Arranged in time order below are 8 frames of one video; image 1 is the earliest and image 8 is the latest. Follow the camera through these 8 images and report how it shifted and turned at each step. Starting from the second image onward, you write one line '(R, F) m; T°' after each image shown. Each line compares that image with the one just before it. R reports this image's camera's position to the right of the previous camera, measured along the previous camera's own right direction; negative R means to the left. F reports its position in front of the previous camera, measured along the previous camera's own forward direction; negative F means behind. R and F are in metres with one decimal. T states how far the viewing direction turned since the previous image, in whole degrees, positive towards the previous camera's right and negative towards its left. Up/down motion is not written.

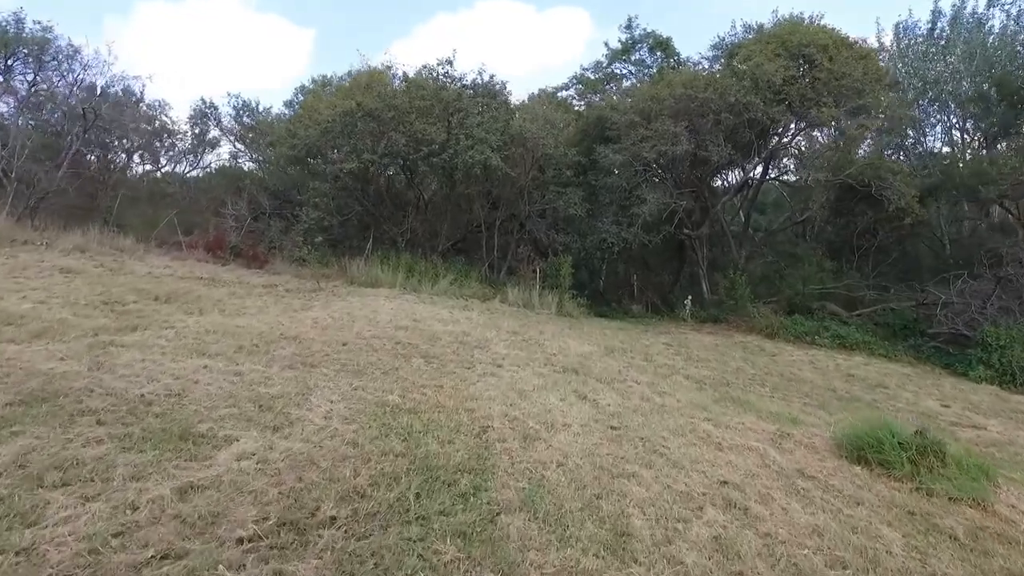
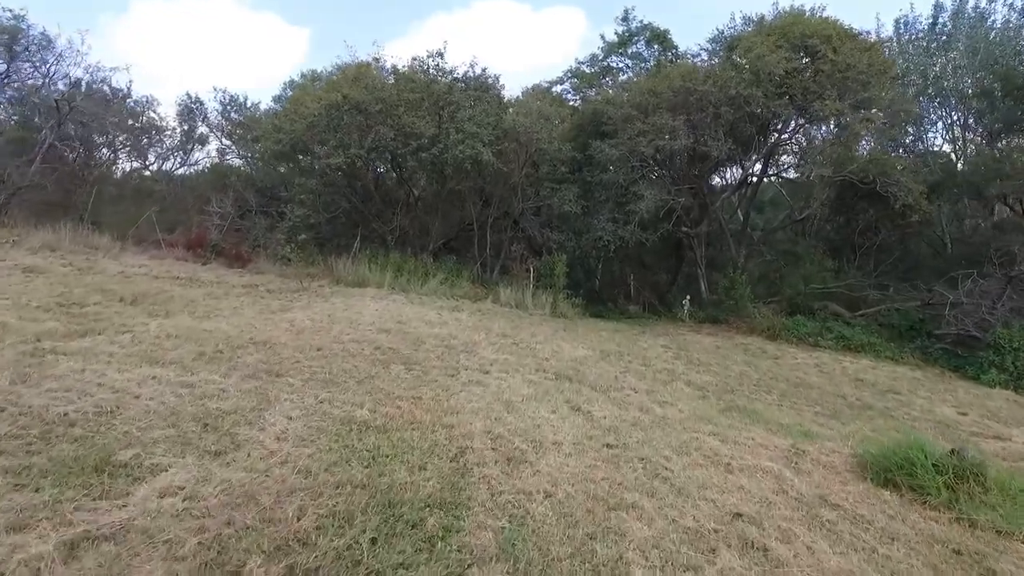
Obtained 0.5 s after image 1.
(+0.1, +0.5) m; 0°
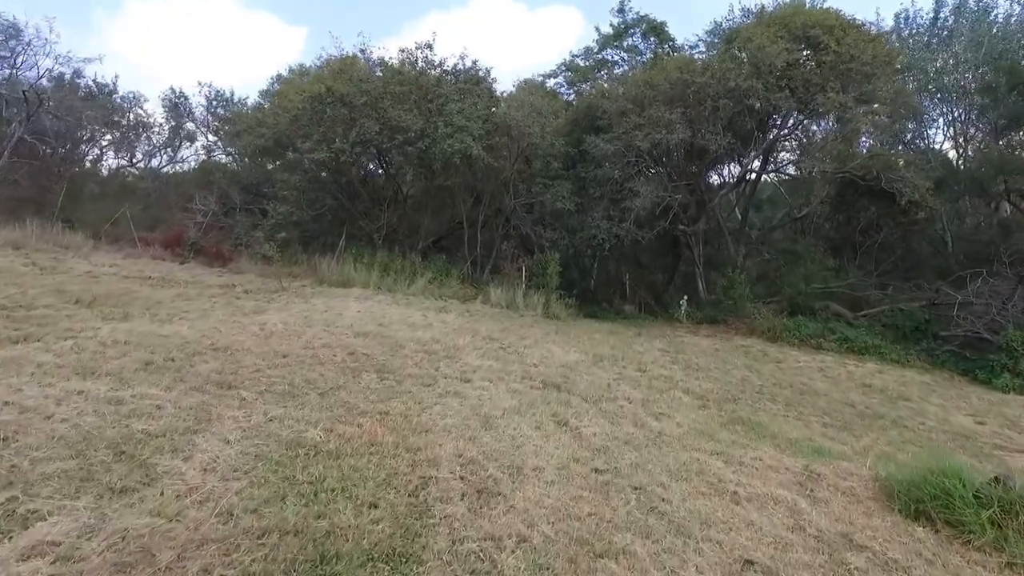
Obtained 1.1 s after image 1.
(+0.1, +0.5) m; 0°
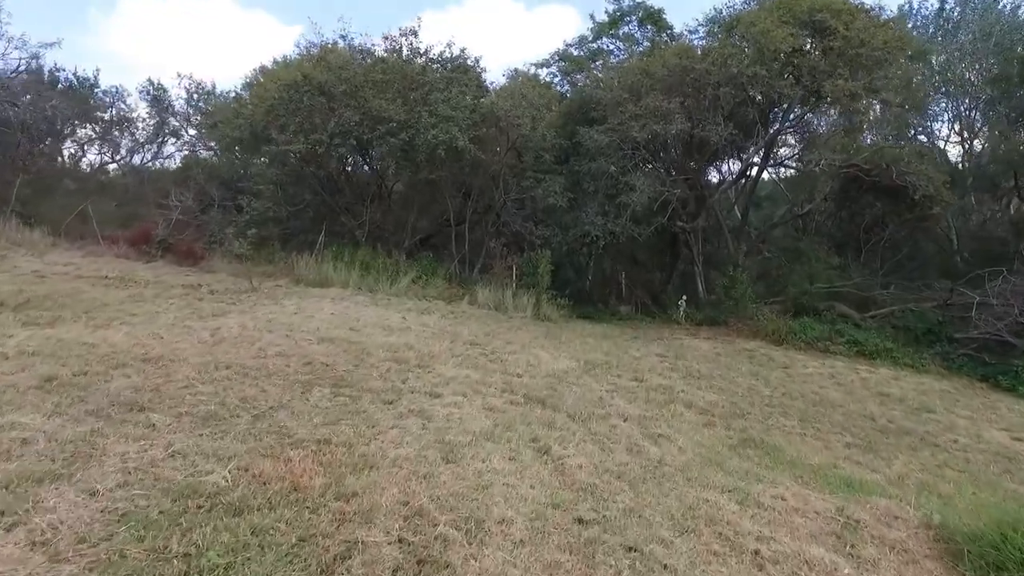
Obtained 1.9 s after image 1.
(+0.1, +0.7) m; 0°
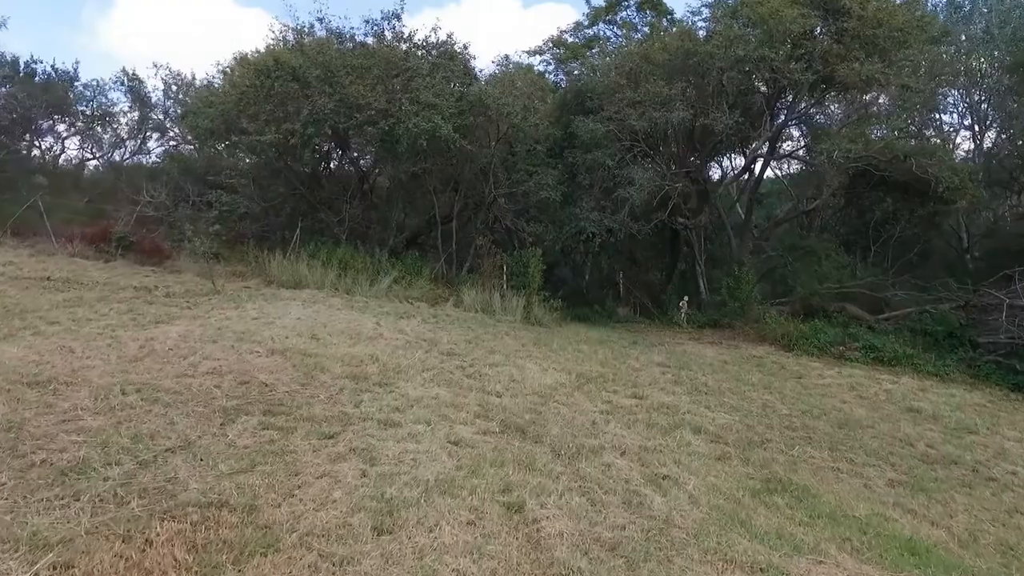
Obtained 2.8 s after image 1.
(+0.1, +0.9) m; 0°
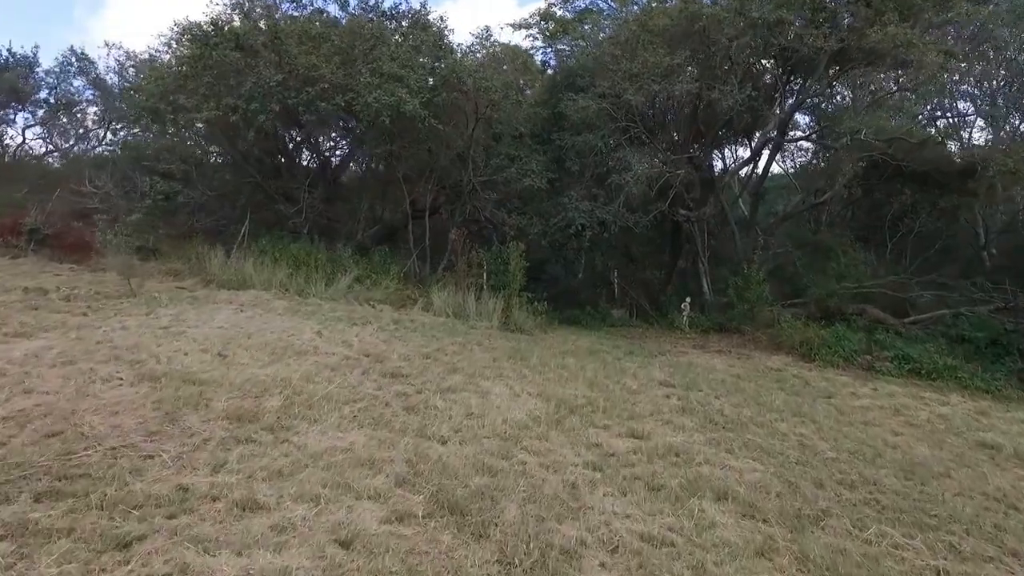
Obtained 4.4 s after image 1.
(+0.2, +1.5) m; 0°
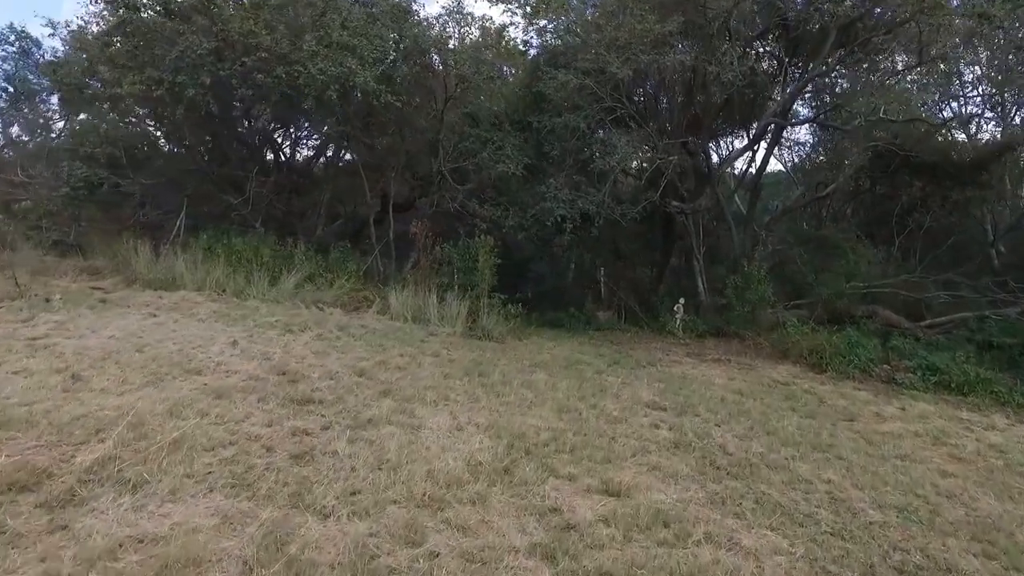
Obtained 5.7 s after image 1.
(+0.3, +1.2) m; 0°
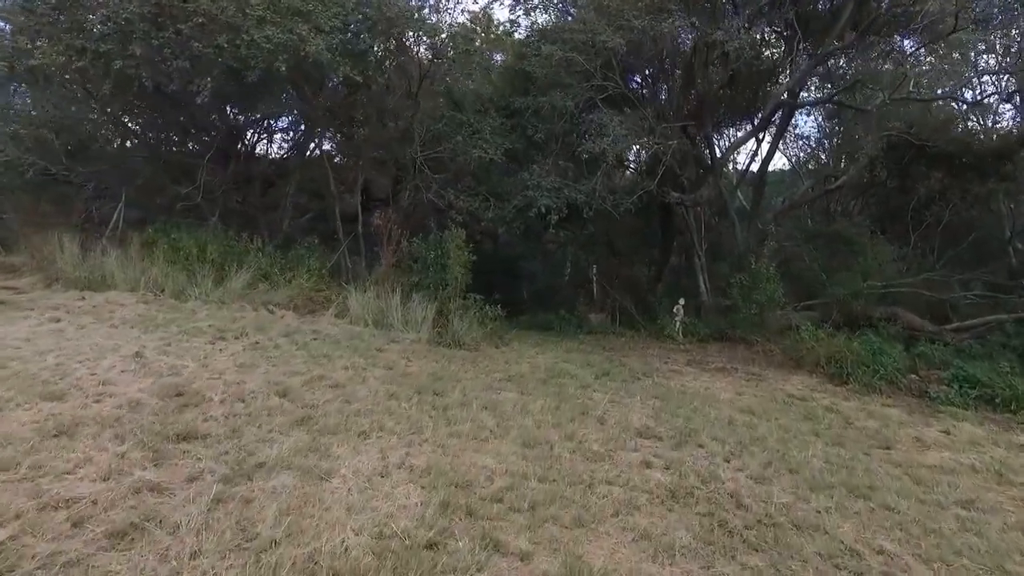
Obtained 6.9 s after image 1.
(+0.3, +1.0) m; 0°
